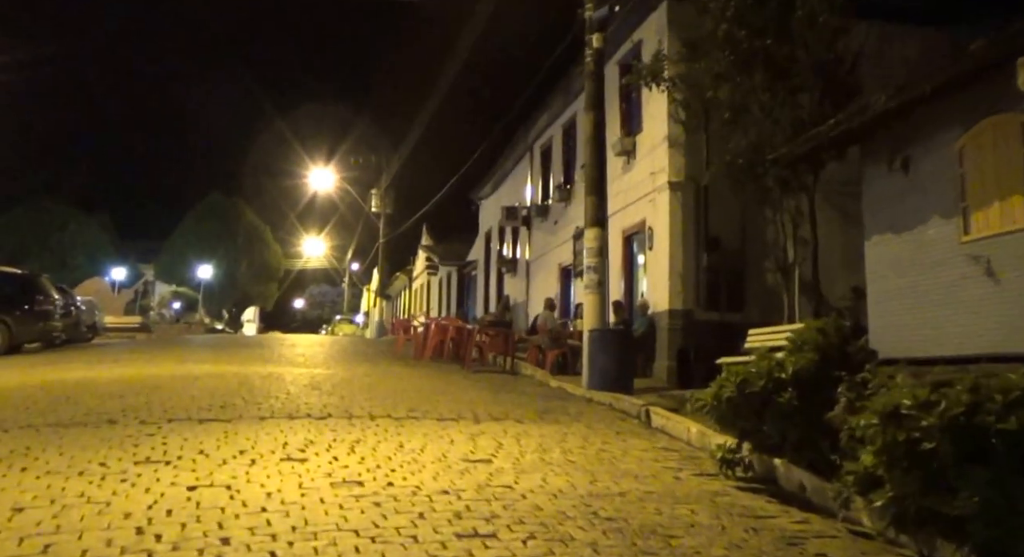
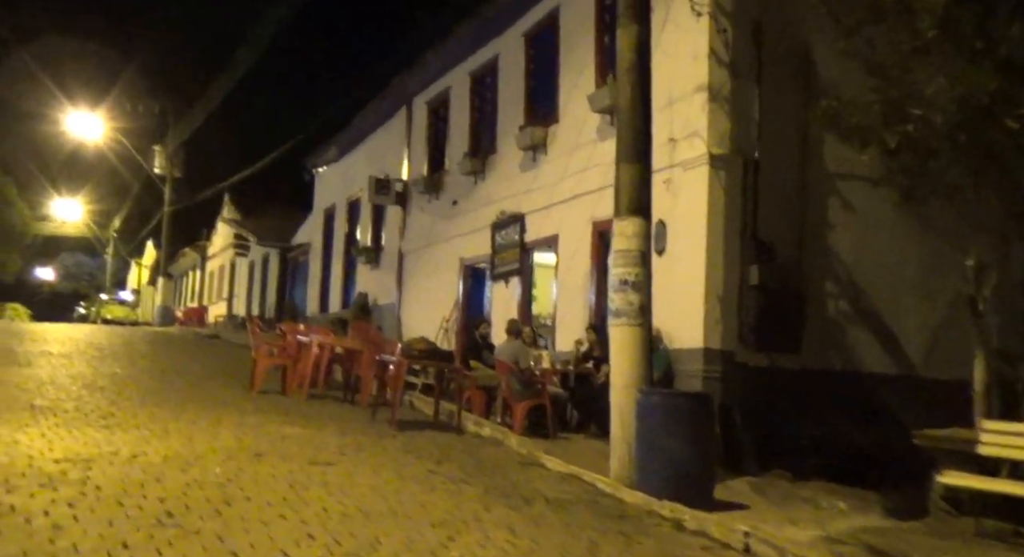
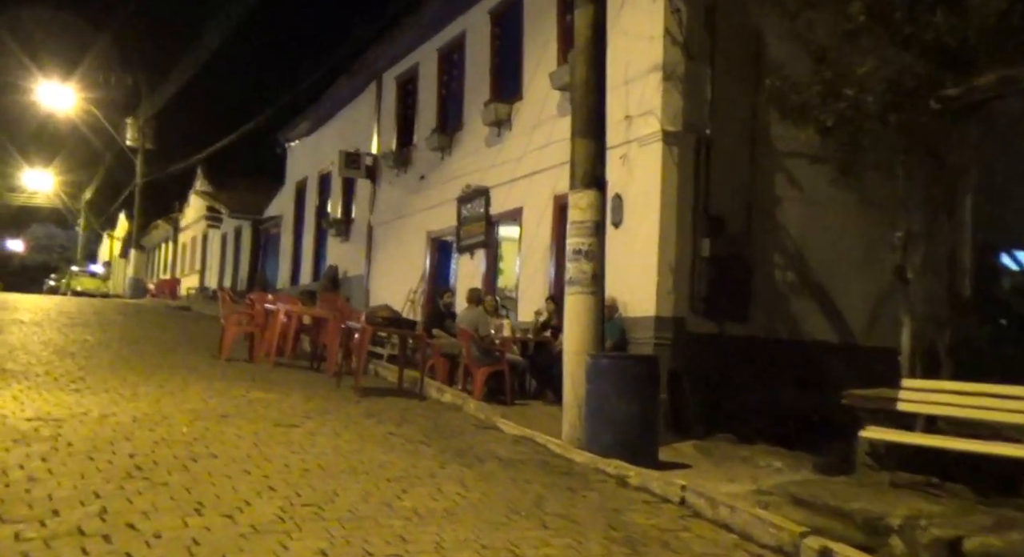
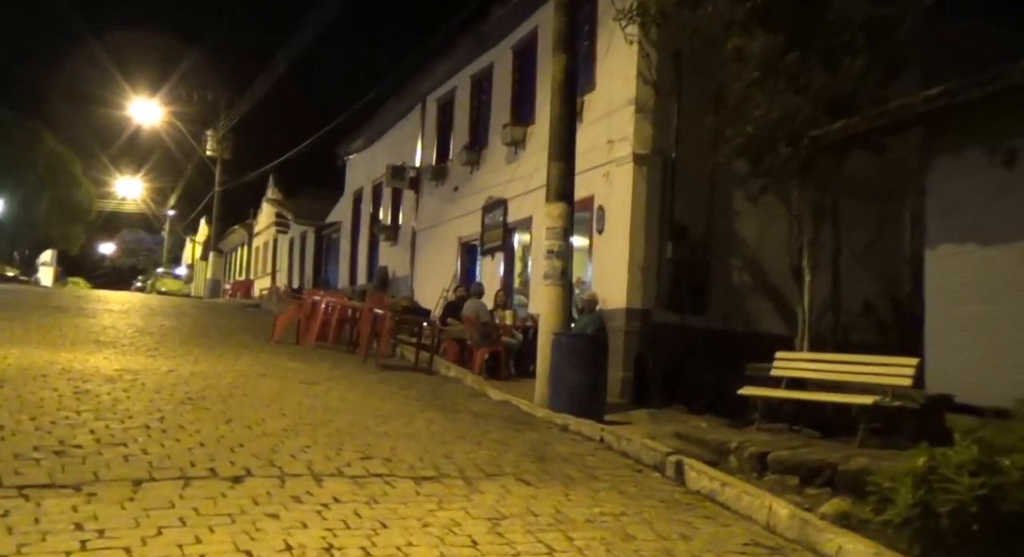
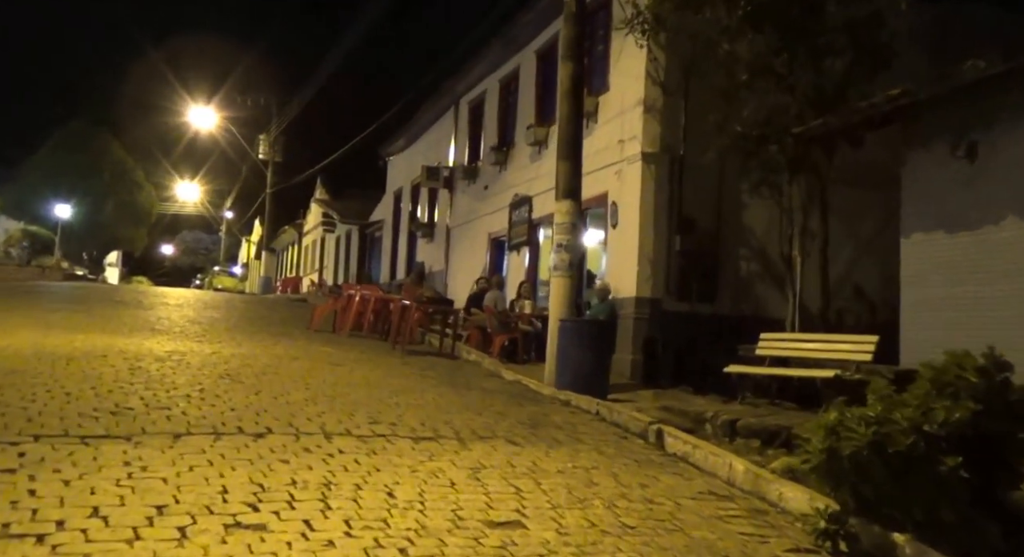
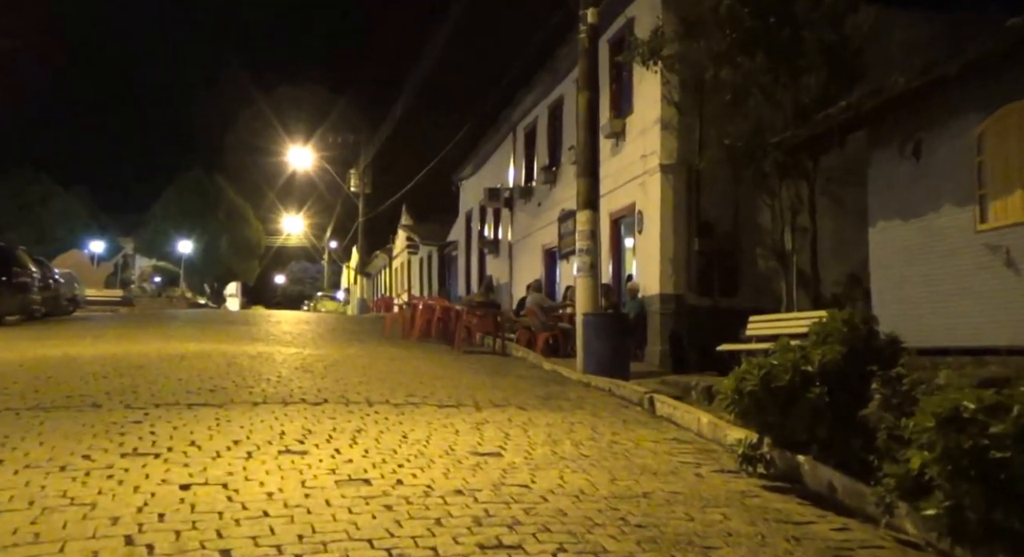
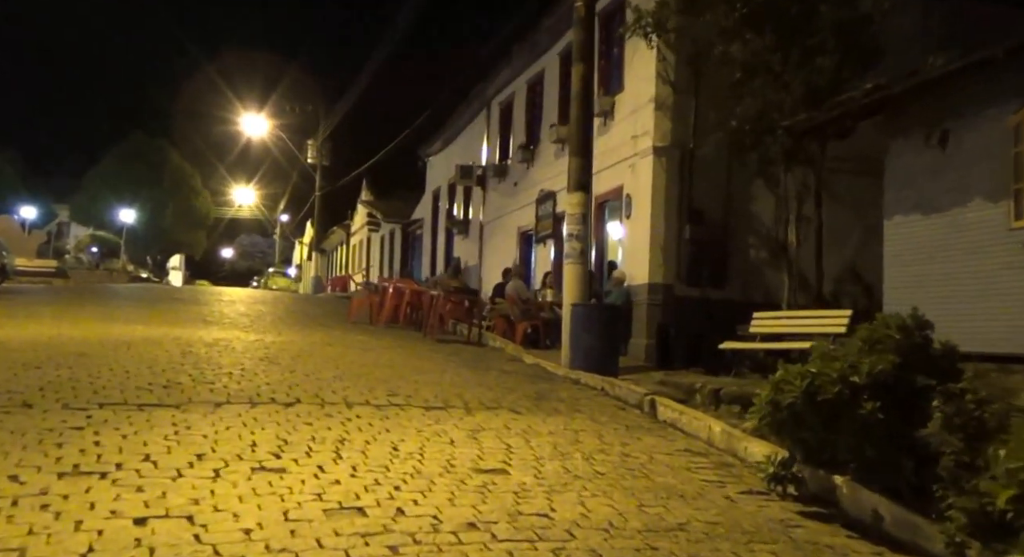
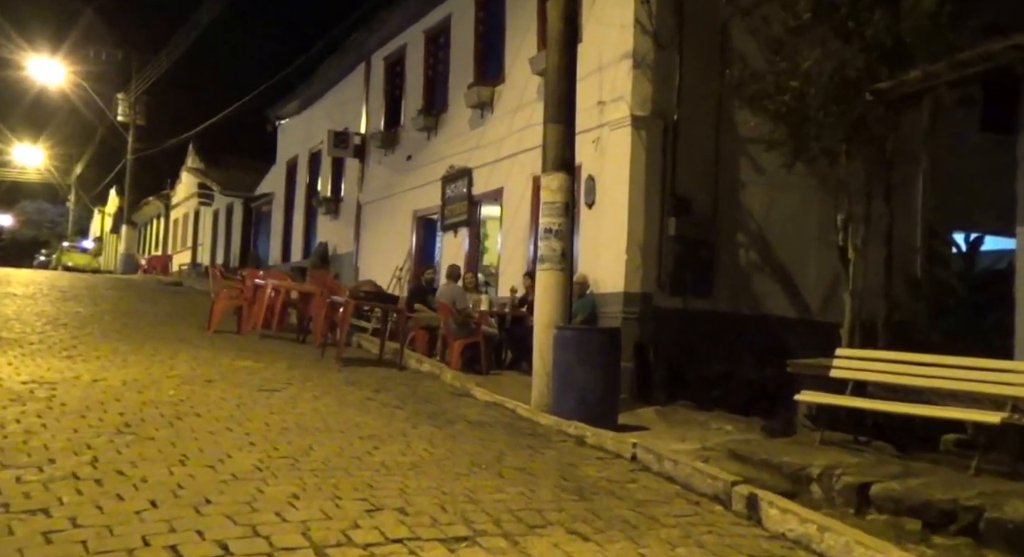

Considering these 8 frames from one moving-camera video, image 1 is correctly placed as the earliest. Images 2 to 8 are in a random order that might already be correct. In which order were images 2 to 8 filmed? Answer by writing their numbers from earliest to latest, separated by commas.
6, 7, 5, 4, 8, 3, 2
